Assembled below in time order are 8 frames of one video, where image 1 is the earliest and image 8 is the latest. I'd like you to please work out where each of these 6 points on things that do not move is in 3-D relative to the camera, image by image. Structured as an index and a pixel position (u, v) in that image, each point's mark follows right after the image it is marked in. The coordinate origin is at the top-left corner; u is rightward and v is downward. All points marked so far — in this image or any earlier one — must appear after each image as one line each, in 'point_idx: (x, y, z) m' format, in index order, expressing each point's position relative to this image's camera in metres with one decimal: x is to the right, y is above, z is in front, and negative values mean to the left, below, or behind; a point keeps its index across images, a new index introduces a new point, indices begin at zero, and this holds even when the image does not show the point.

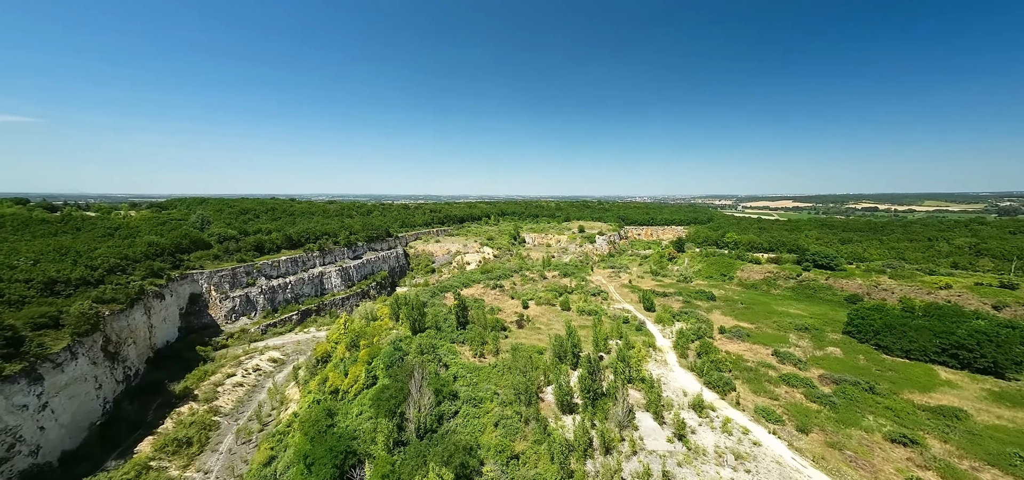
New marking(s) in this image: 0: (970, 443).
0: (+24.8, -11.1, +19.7) m
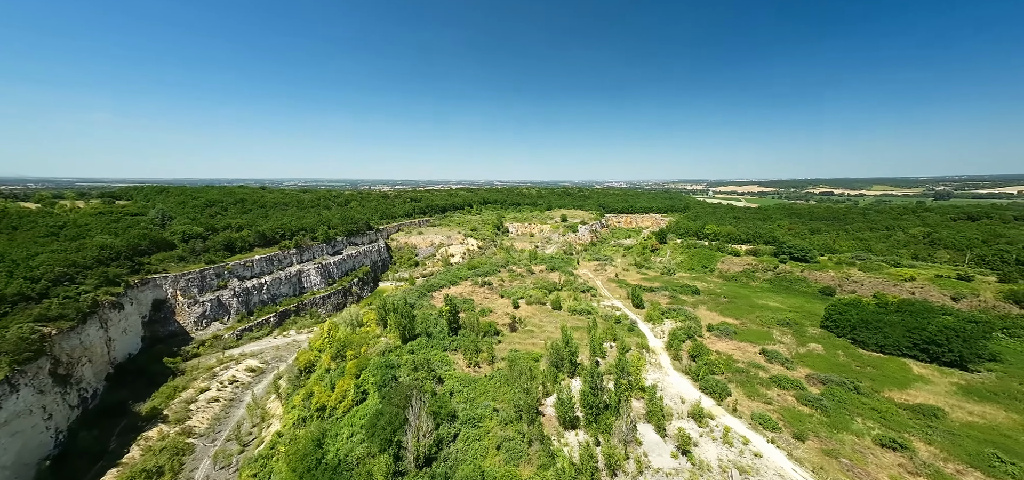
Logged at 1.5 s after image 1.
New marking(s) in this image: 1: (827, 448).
0: (+24.7, -11.6, +20.6) m
1: (+16.2, -10.7, +19.0) m
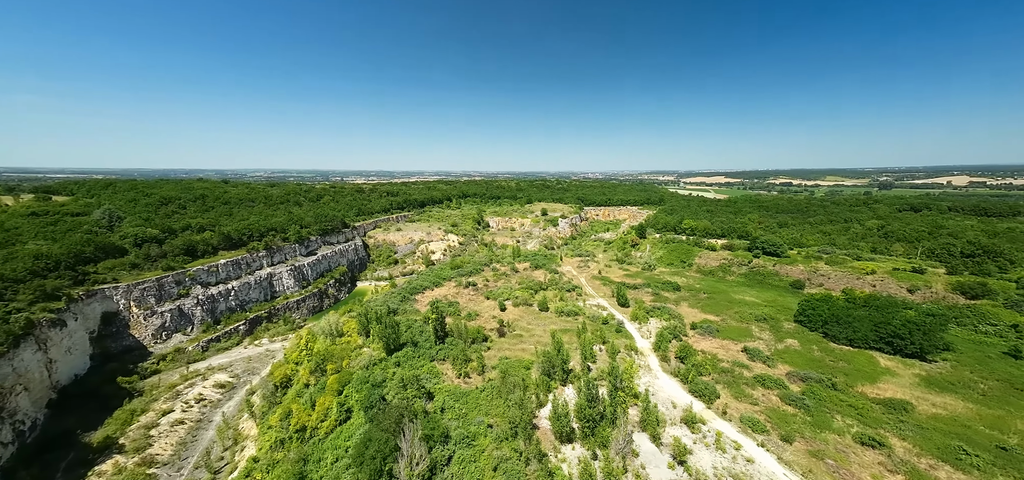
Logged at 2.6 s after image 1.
0: (+24.3, -11.8, +21.7) m
1: (+15.9, -11.1, +19.4) m
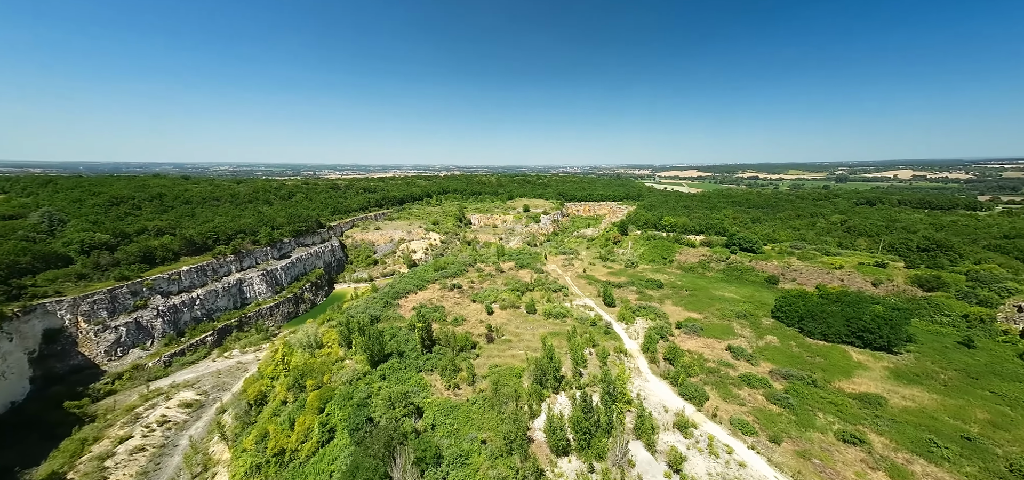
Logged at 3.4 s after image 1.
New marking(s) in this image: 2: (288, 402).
0: (+23.7, -12.0, +22.6) m
1: (+15.5, -11.3, +19.8) m
2: (-11.2, -8.1, +18.4) m
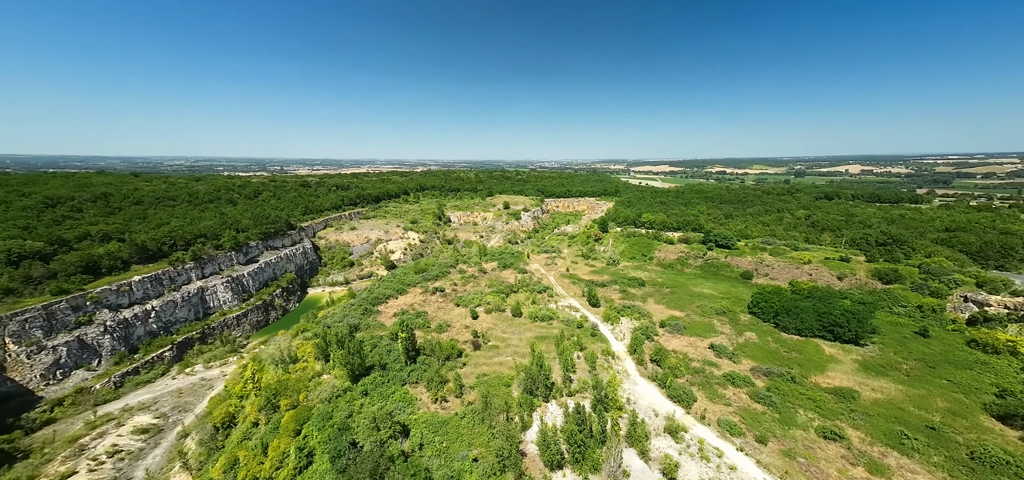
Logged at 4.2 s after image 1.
0: (+23.0, -12.0, +23.5) m
1: (+15.0, -11.4, +20.2) m
2: (-11.6, -8.5, +17.0) m
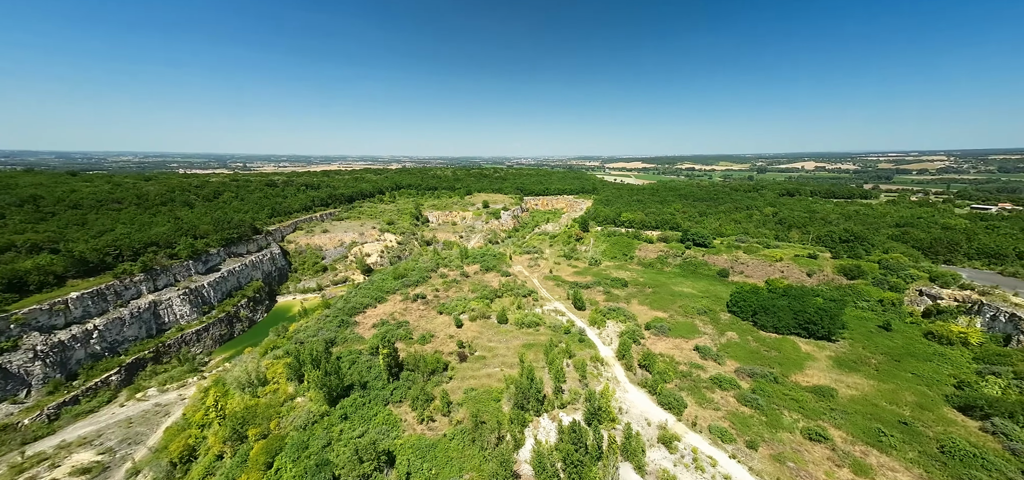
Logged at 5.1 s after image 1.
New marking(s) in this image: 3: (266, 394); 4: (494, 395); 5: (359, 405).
0: (+22.2, -12.2, +24.1) m
1: (+14.5, -11.7, +20.2) m
2: (-11.9, -9.0, +15.3) m
3: (-12.1, -7.5, +18.2) m
4: (-1.0, -8.4, +19.9) m
5: (-7.3, -7.9, +17.8) m
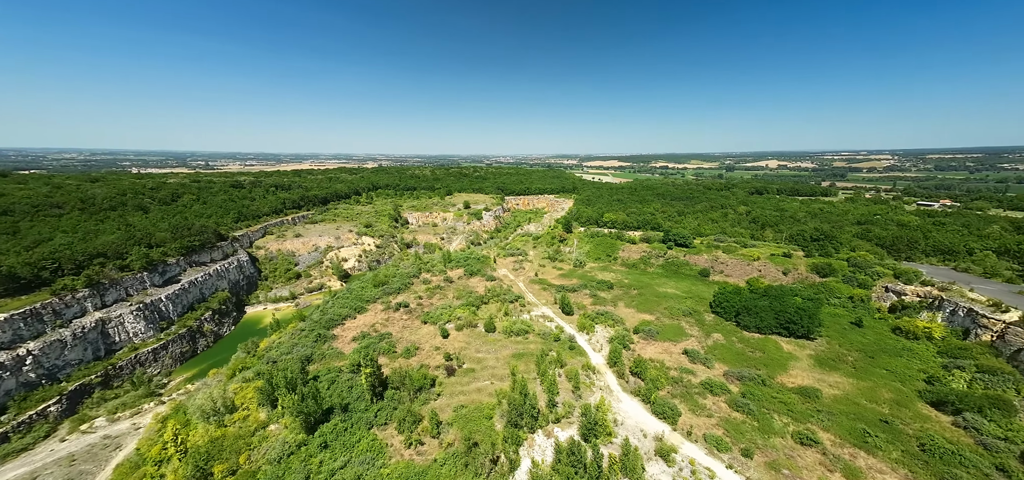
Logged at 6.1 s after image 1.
0: (+21.6, -12.4, +24.4) m
1: (+14.1, -12.0, +20.0) m
2: (-12.0, -9.5, +13.5) m
3: (-12.4, -8.0, +16.4) m
4: (-1.4, -8.8, +18.8) m
5: (-7.6, -8.3, +16.3) m
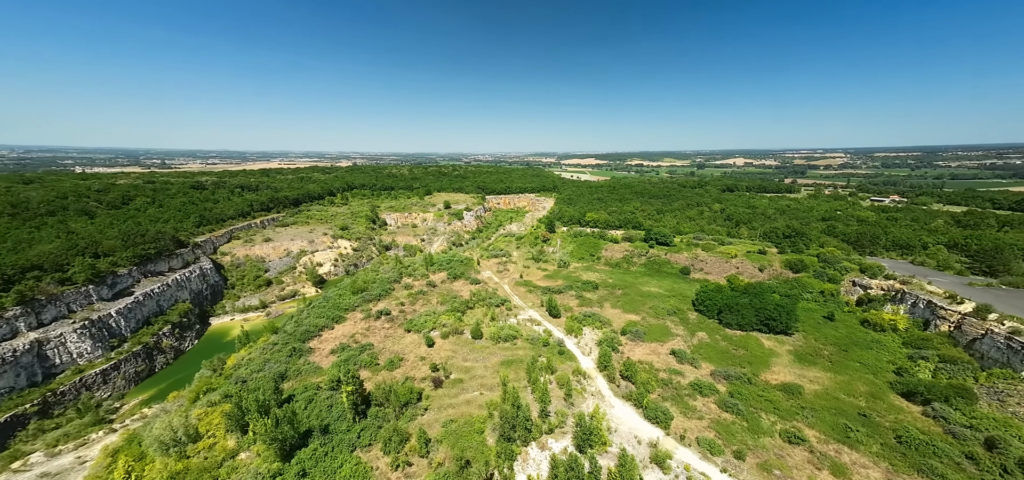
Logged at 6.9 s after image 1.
0: (+20.9, -12.4, +24.8) m
1: (+13.6, -12.1, +20.0) m
2: (-12.0, -9.9, +12.0) m
3: (-12.6, -8.4, +14.8) m
4: (-1.8, -9.0, +17.8) m
5: (-7.8, -8.7, +15.0) m
